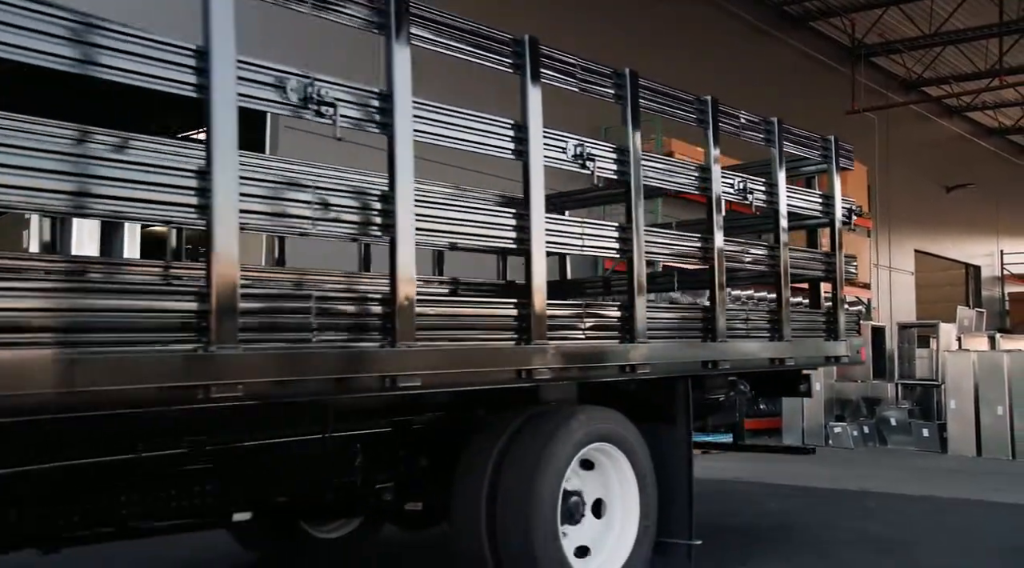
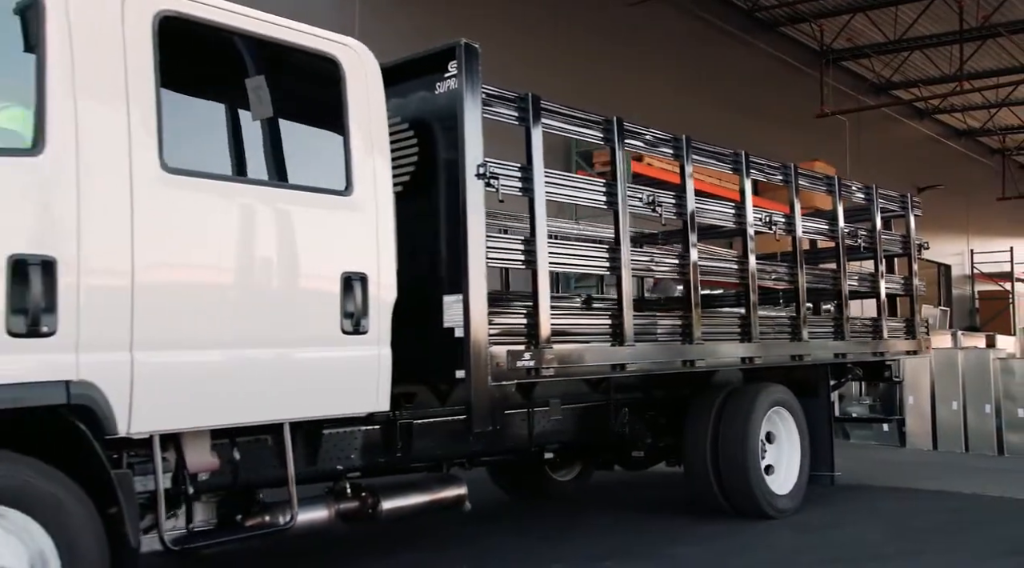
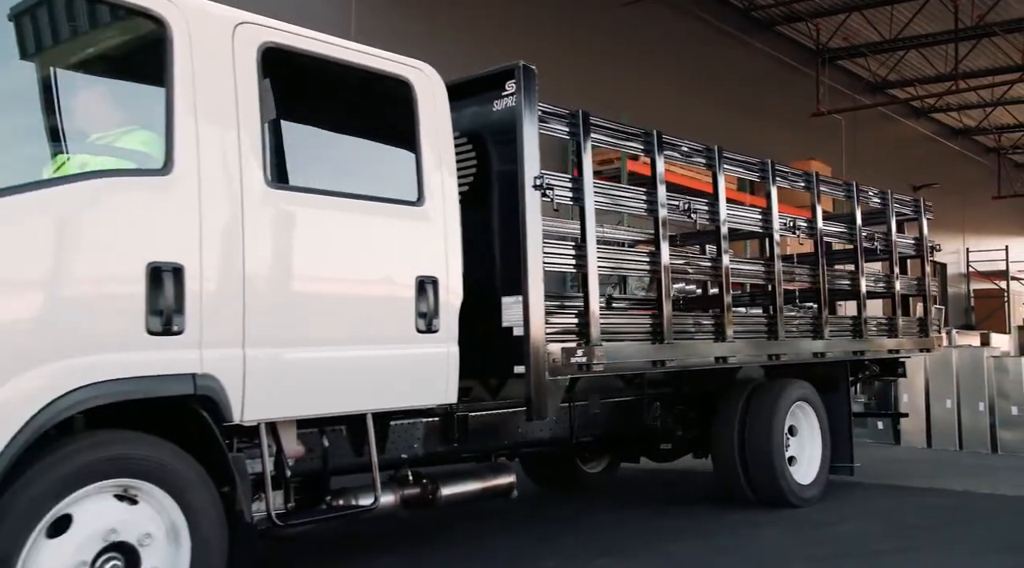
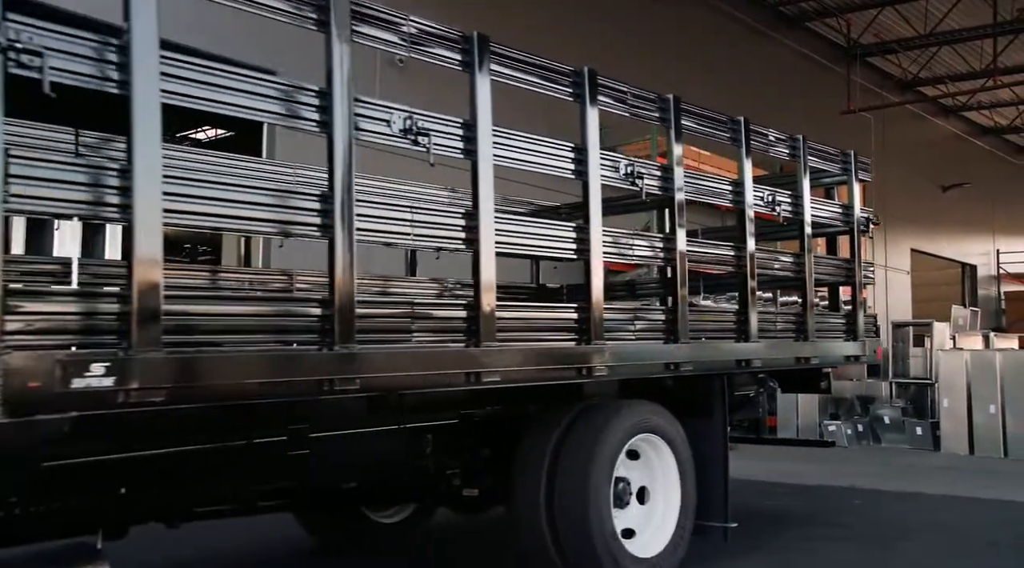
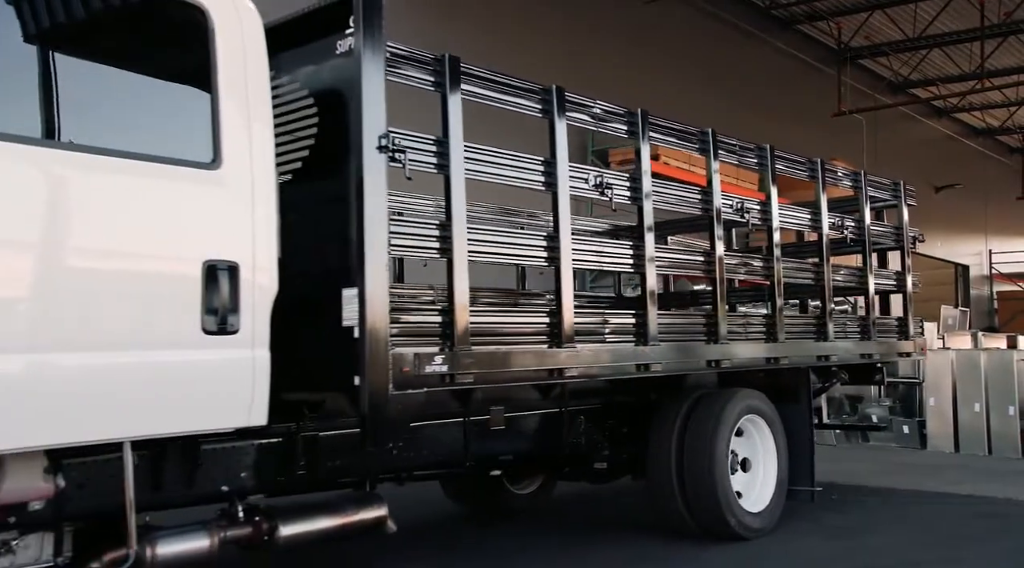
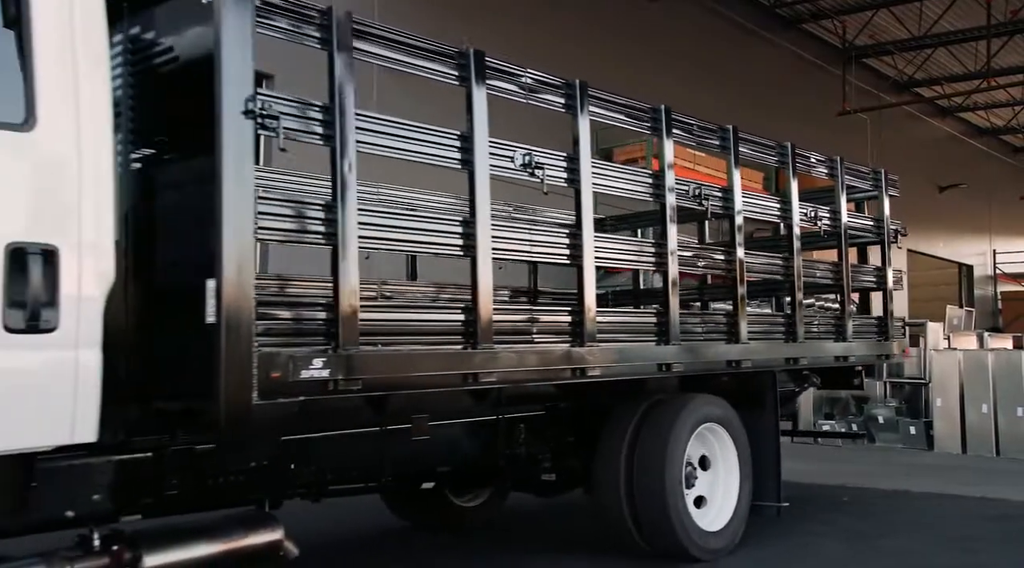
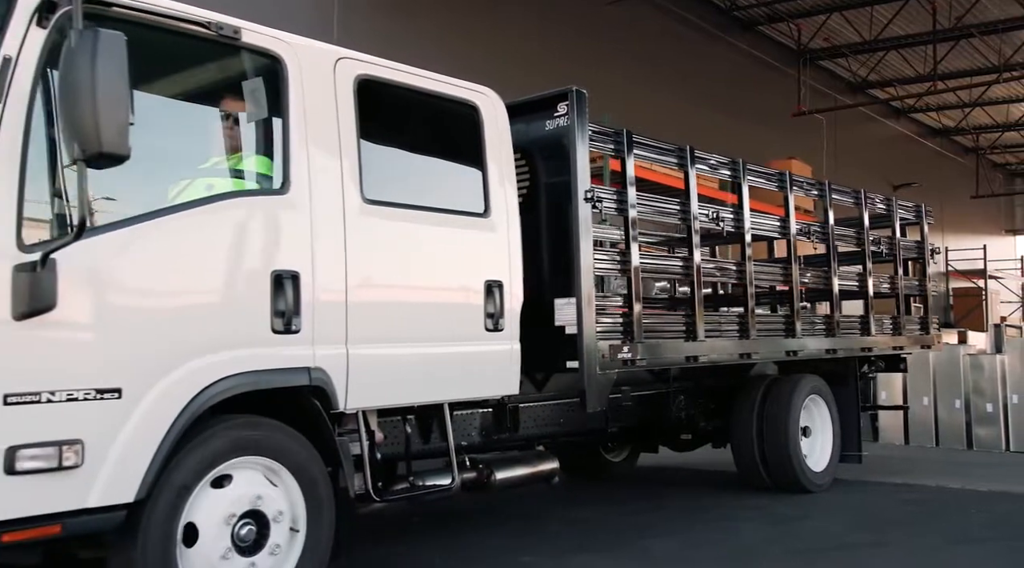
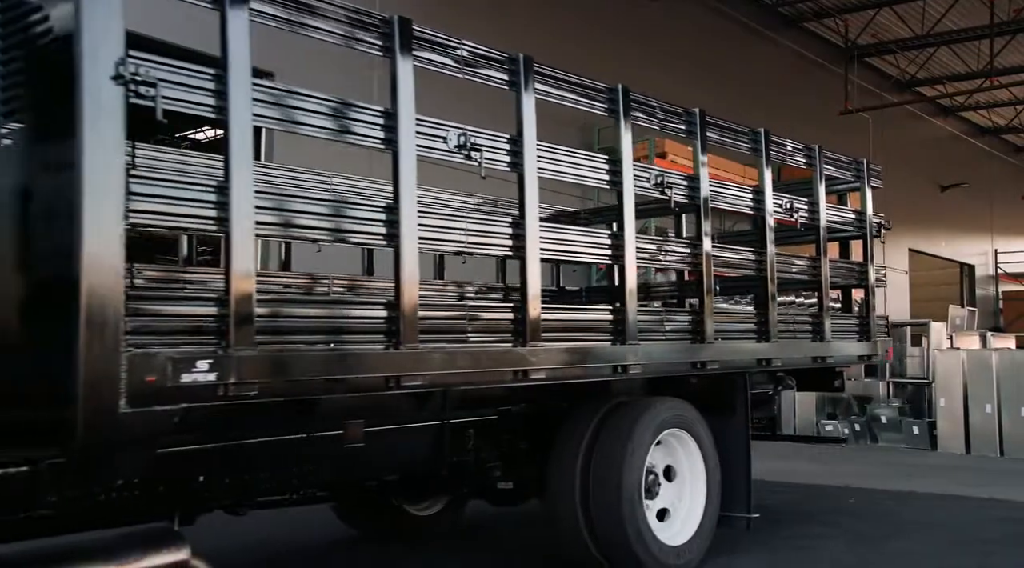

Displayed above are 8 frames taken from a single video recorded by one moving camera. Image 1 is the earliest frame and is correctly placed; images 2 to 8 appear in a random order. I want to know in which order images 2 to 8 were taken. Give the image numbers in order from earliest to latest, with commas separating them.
4, 8, 6, 5, 2, 3, 7
